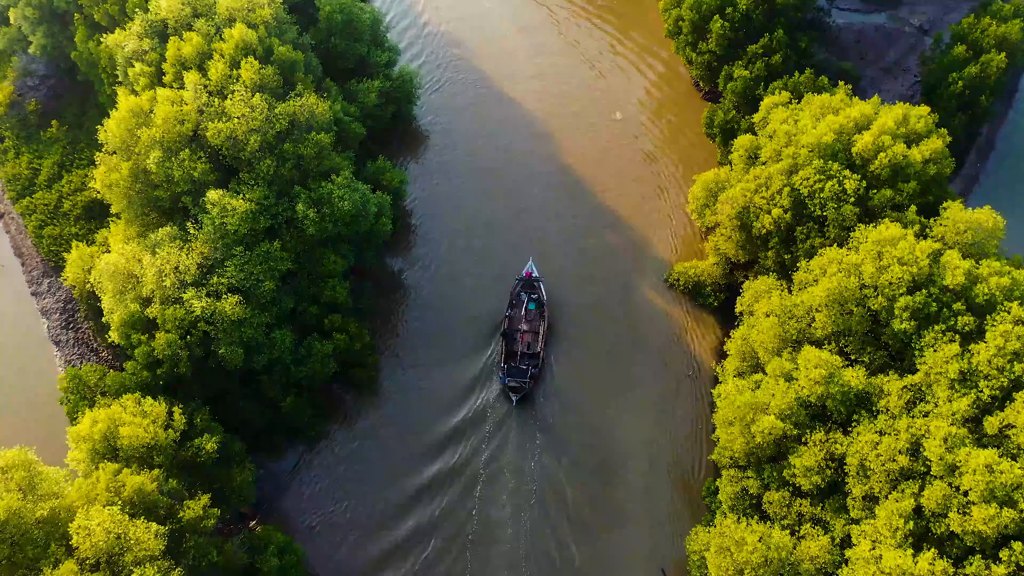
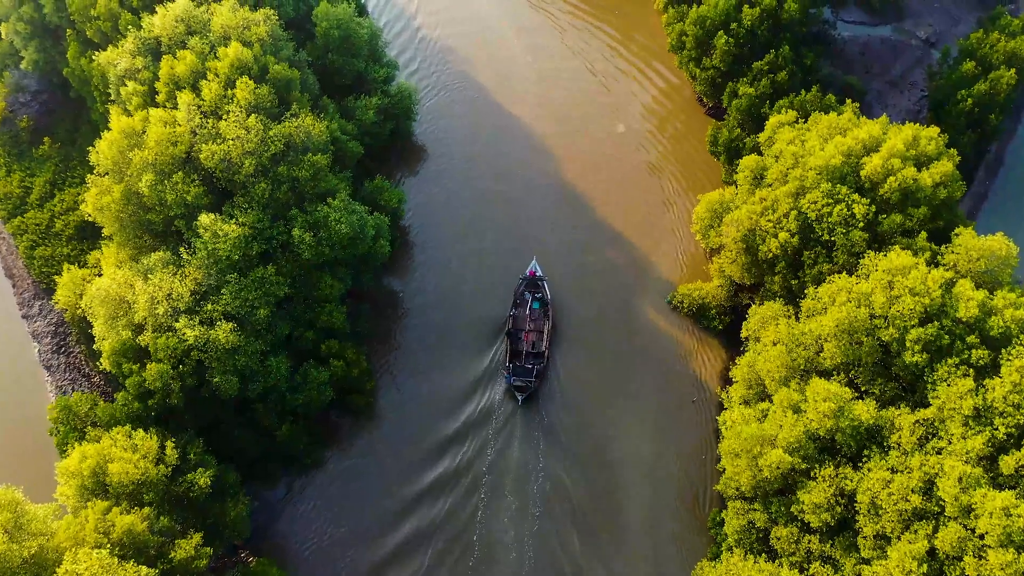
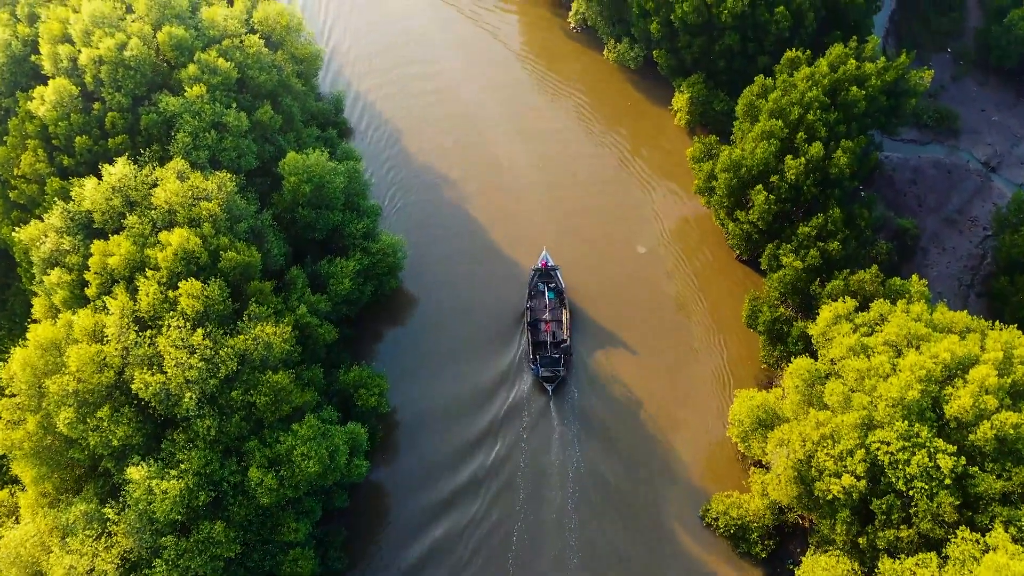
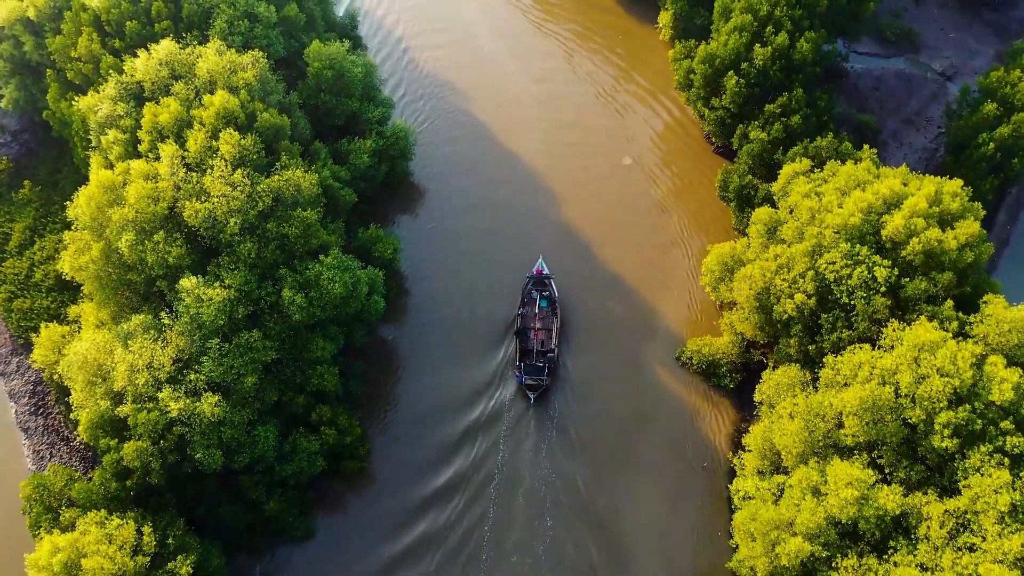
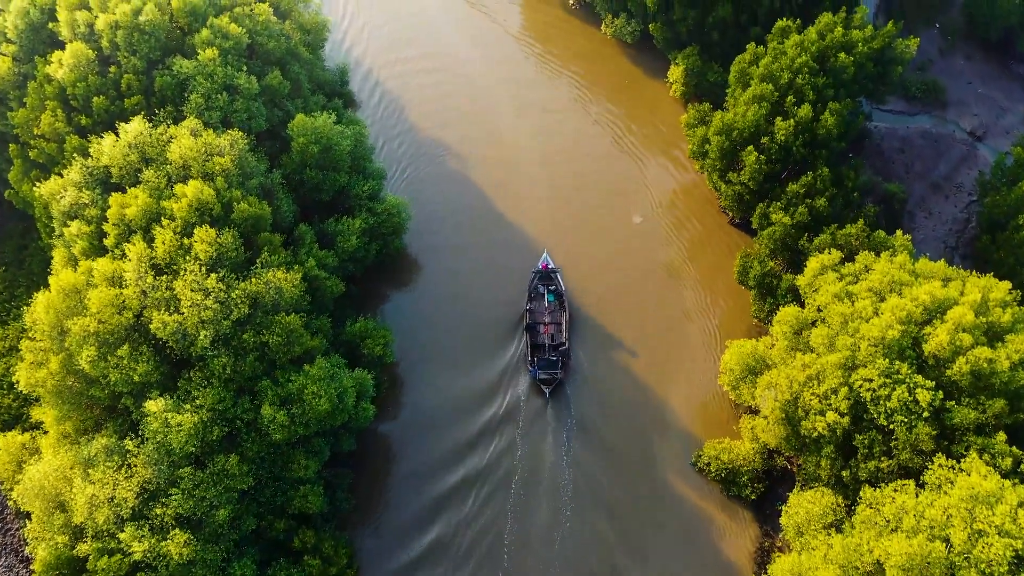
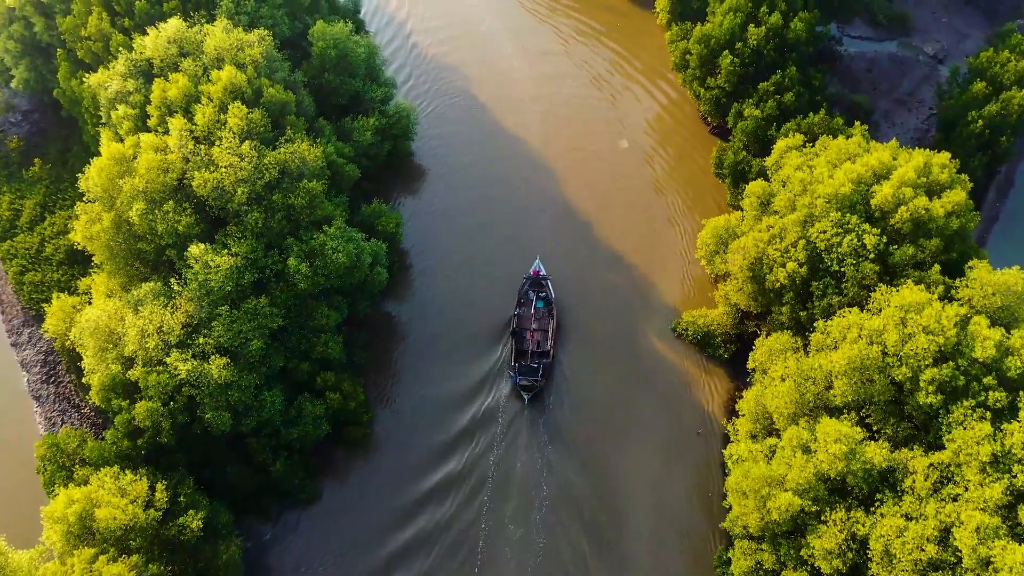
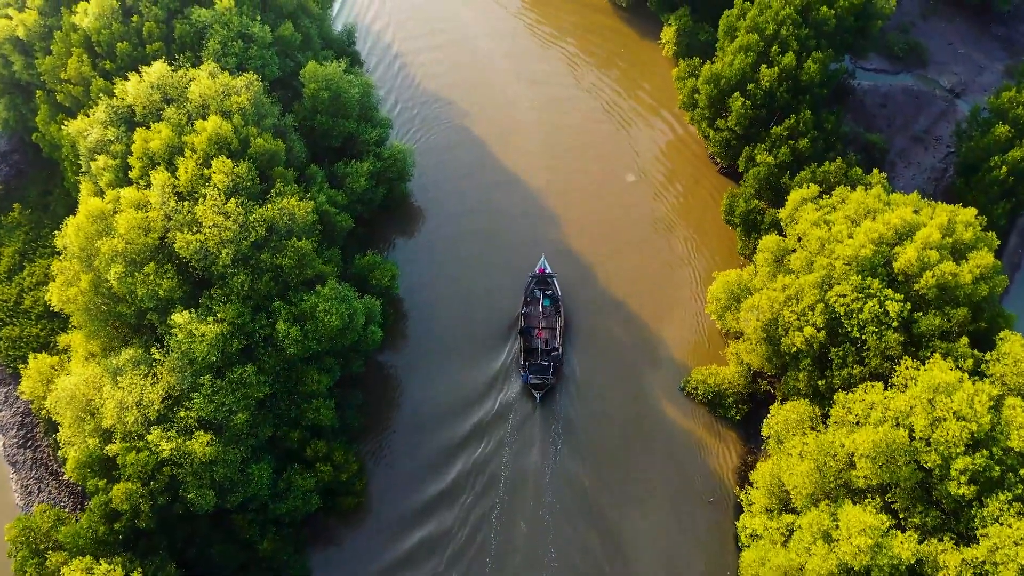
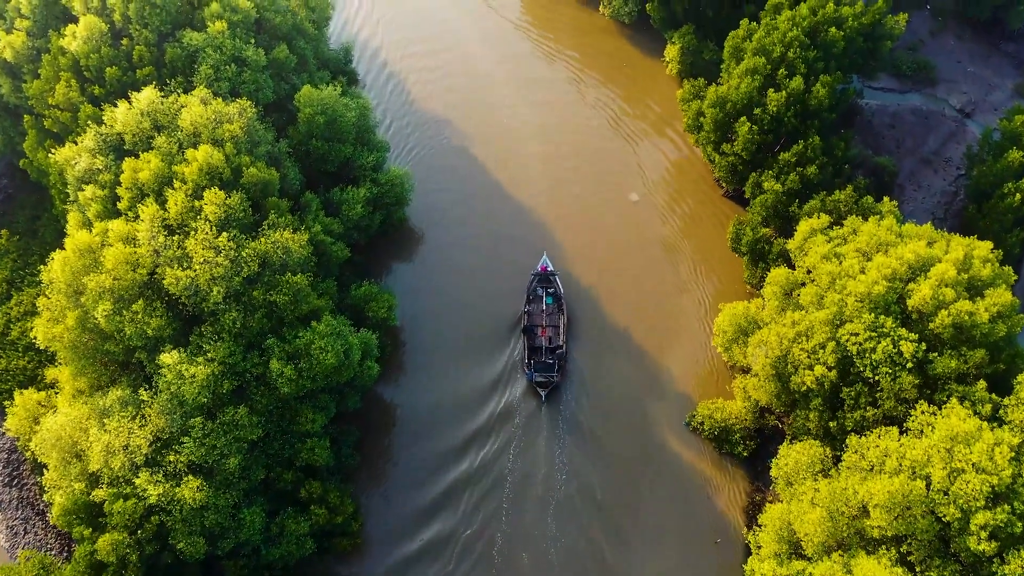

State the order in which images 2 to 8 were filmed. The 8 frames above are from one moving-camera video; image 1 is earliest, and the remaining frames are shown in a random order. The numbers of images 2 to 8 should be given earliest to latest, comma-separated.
2, 6, 4, 7, 8, 5, 3
